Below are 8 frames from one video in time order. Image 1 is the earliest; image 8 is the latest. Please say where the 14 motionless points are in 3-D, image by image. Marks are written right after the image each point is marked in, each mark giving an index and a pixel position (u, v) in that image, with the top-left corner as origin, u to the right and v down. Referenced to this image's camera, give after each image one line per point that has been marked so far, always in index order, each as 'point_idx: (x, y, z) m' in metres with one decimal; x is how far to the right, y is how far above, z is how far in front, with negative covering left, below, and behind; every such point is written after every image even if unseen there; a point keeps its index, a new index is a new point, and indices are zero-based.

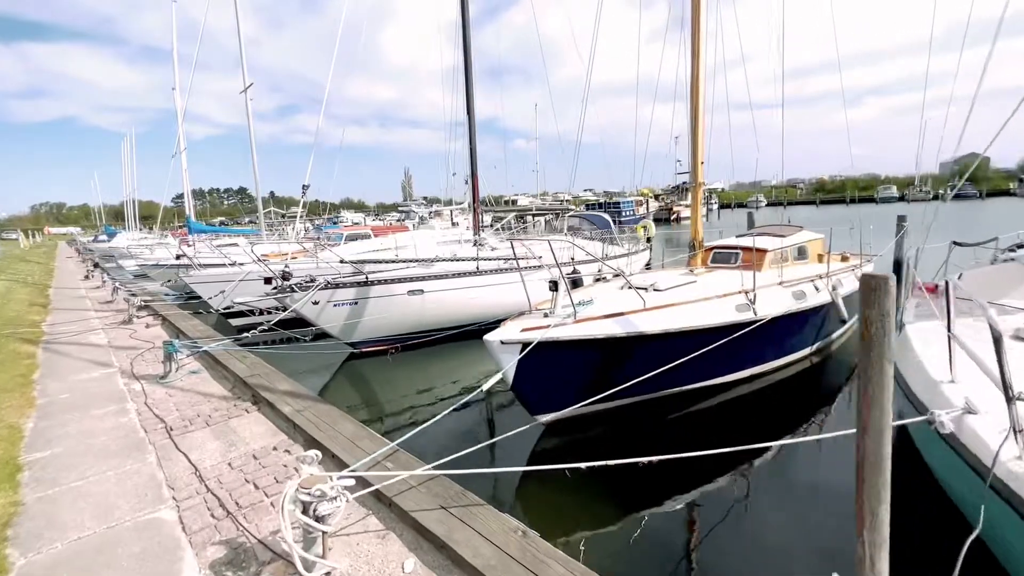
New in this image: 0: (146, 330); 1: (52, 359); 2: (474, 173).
0: (-5.5, -0.6, +7.1) m
1: (-5.6, -0.9, +5.8) m
2: (-0.8, +2.4, +10.0) m
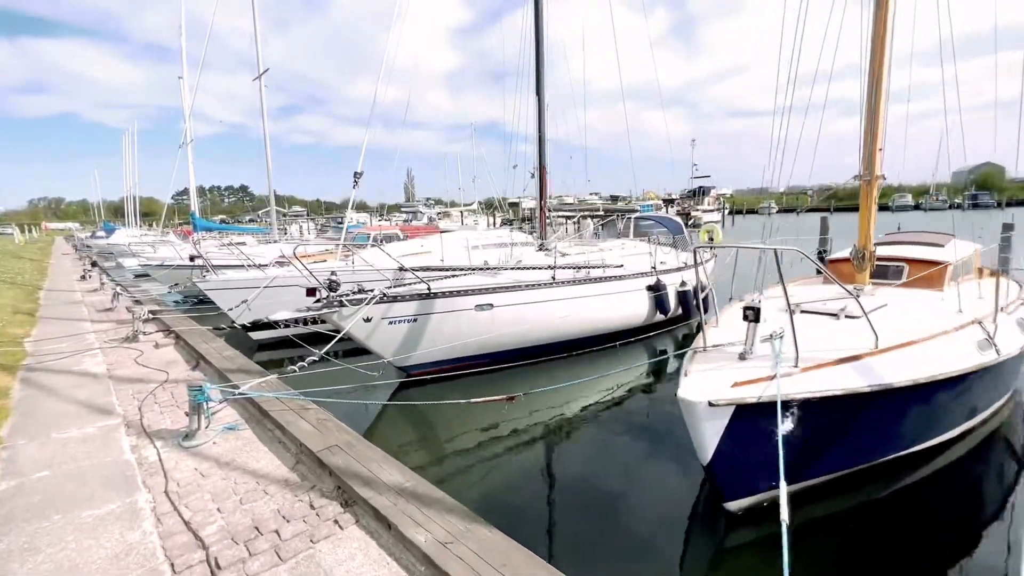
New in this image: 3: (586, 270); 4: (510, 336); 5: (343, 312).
0: (-4.3, -0.8, +5.6) m
1: (-4.4, -1.0, +4.3) m
2: (+0.5, +2.2, +8.5) m
3: (+1.3, +0.3, +8.0) m
4: (0.0, -0.8, +7.2) m
5: (-2.1, -0.3, +5.9) m
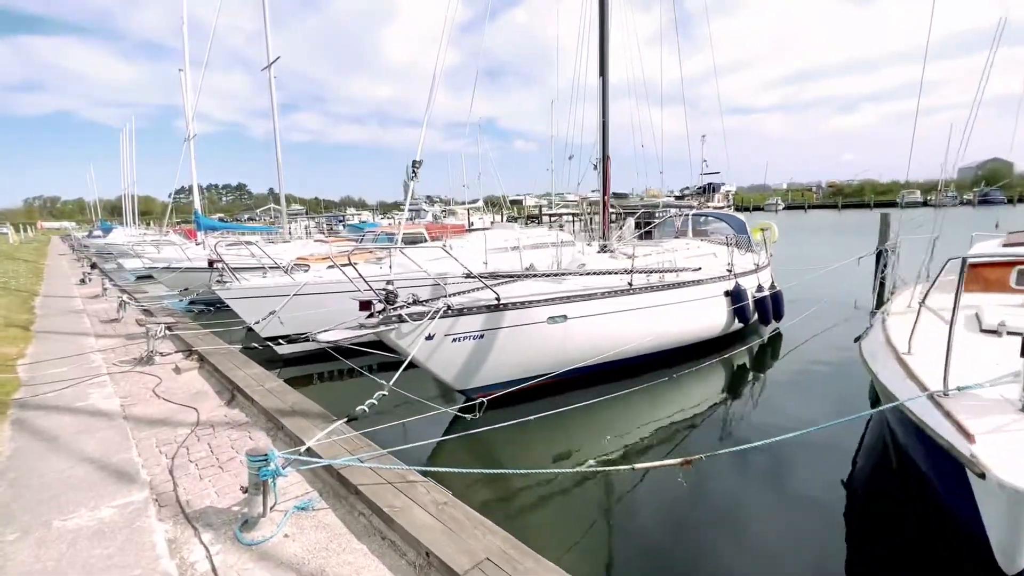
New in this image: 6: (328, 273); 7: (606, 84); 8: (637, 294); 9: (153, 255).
0: (-3.3, -0.9, +4.6) m
1: (-3.4, -1.1, +3.3) m
2: (+1.5, +2.1, +7.5) m
3: (+2.2, +0.2, +7.0) m
4: (+0.9, -0.9, +6.2) m
5: (-1.1, -0.4, +4.9) m
6: (-3.0, +0.2, +7.6) m
7: (+1.5, +3.2, +7.4) m
8: (+1.7, -0.1, +6.4) m
9: (-10.9, +1.0, +14.3) m
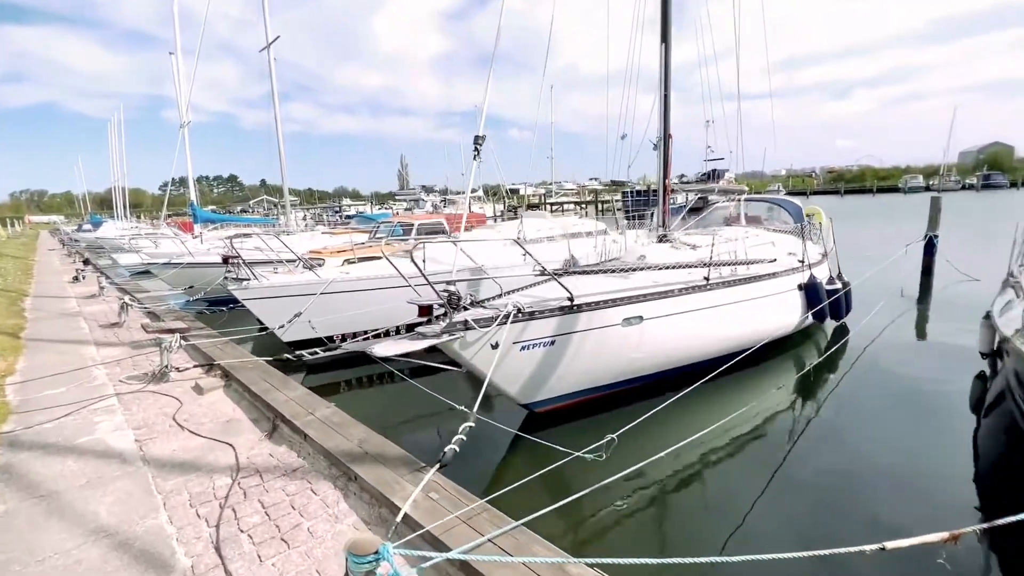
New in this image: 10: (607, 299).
0: (-2.5, -0.9, +3.8) m
1: (-2.6, -1.2, +2.5) m
2: (+2.2, +2.2, +6.7) m
3: (+2.9, +0.3, +6.2) m
4: (+1.7, -0.8, +5.4) m
5: (-0.4, -0.4, +4.1) m
6: (-2.2, +0.3, +6.8) m
7: (+2.2, +3.3, +6.6) m
8: (+2.4, 0.0, +5.6) m
9: (-10.3, +1.1, +13.4) m
10: (+1.0, -0.1, +4.9) m
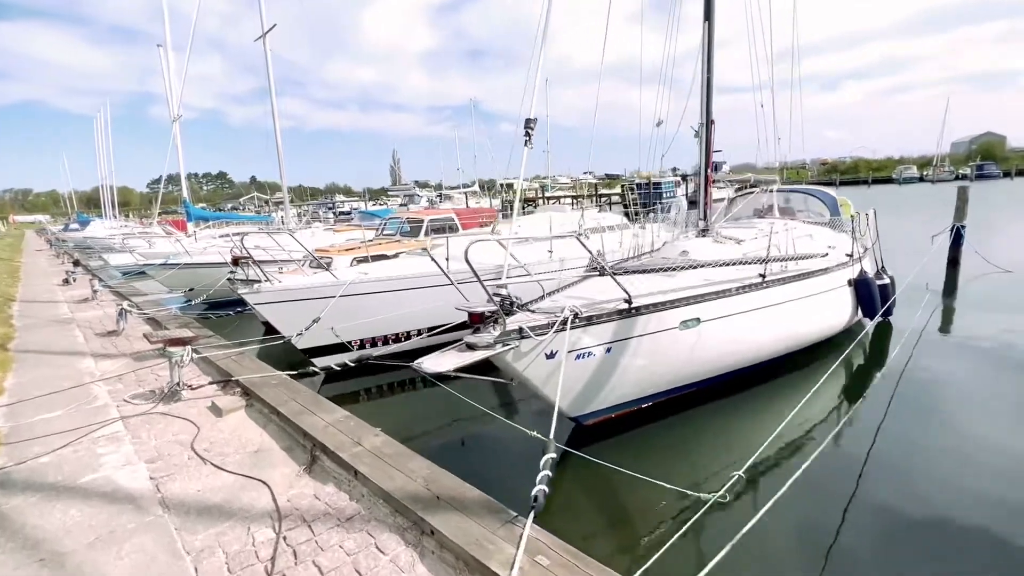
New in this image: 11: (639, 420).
0: (-2.1, -1.0, +3.3) m
1: (-2.1, -1.2, +2.0) m
2: (+2.6, +2.2, +6.3) m
3: (+3.4, +0.3, +5.8) m
4: (+2.1, -0.8, +5.0) m
5: (+0.1, -0.5, +3.6) m
6: (-1.8, +0.2, +6.3) m
7: (+2.6, +3.3, +6.1) m
8: (+2.9, 0.0, +5.2) m
9: (-10.0, +1.0, +12.7) m
10: (+1.4, -0.1, +4.4) m
11: (+1.3, -1.4, +4.9) m
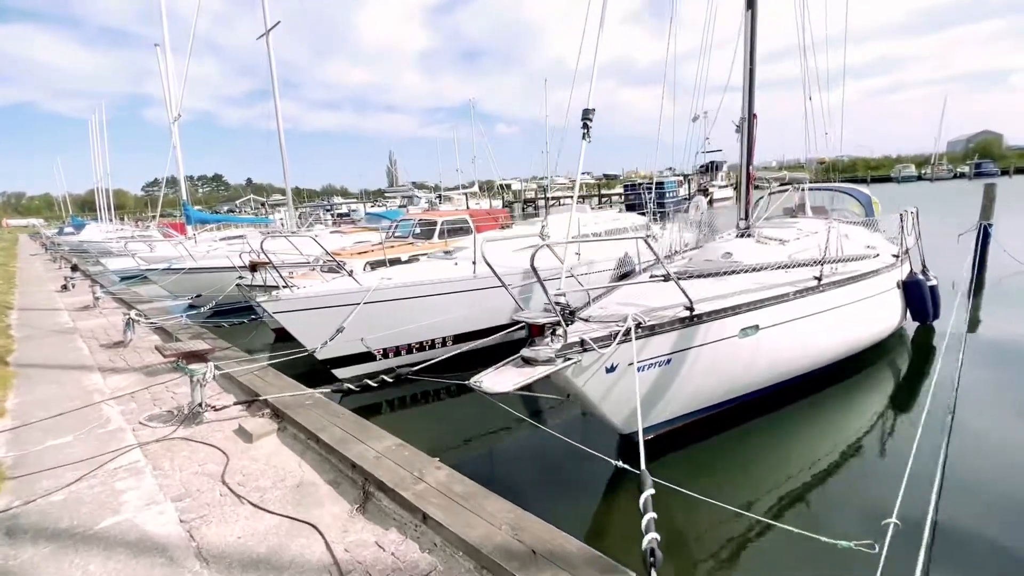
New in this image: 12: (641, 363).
0: (-1.6, -1.1, +3.0) m
1: (-1.7, -1.3, +1.6) m
2: (+2.9, +2.2, +5.9) m
3: (+3.8, +0.3, +5.5) m
4: (+2.5, -0.8, +4.7) m
5: (+0.5, -0.5, +3.3) m
6: (-1.4, +0.2, +5.9) m
7: (+2.9, +3.3, +5.8) m
8: (+3.3, 0.0, +4.9) m
9: (-9.6, +0.9, +12.3) m
10: (+1.8, -0.2, +4.1) m
11: (+1.7, -1.4, +4.6) m
12: (+1.0, -0.6, +3.6) m
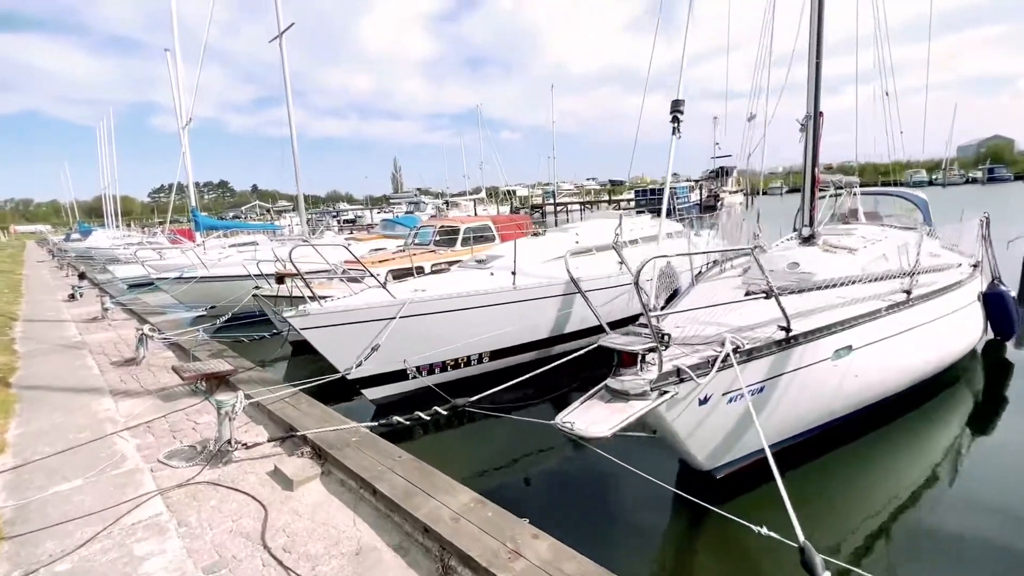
0: (-1.2, -1.2, +2.5) m
1: (-1.2, -1.4, +1.1) m
2: (+3.4, +2.0, +5.5) m
3: (+4.3, +0.1, +5.0) m
4: (+3.0, -1.0, +4.2) m
5: (+1.0, -0.6, +2.8) m
6: (-0.9, 0.0, +5.4) m
7: (+3.4, +3.1, +5.3) m
8: (+3.8, -0.2, +4.4) m
9: (-9.1, +0.7, +11.9) m
10: (+2.3, -0.3, +3.6) m
11: (+2.2, -1.6, +4.1) m
12: (+1.5, -0.7, +3.1) m
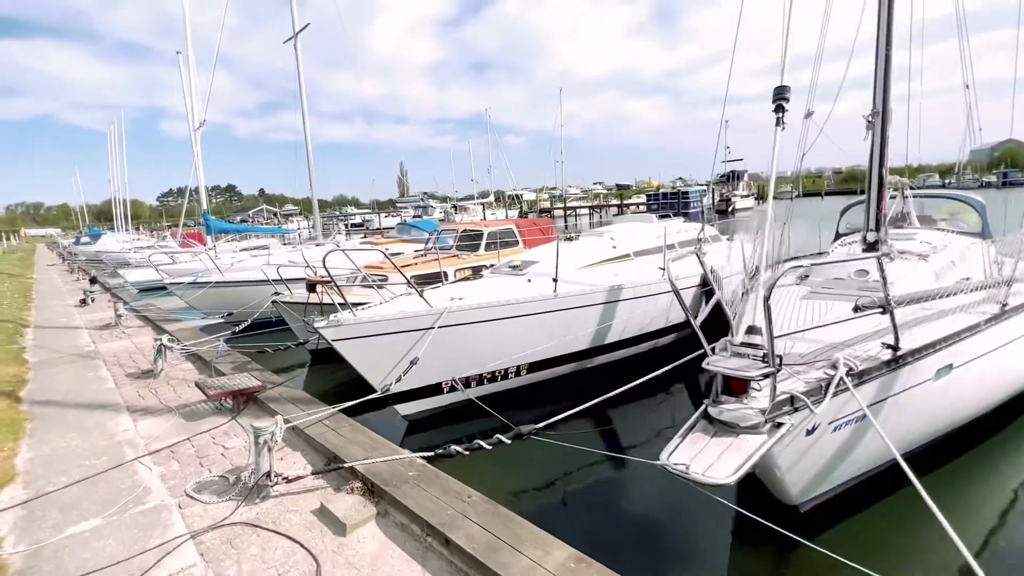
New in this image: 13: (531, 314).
0: (-0.7, -1.2, +2.1) m
1: (-0.8, -1.5, +0.8) m
2: (+3.9, +1.9, +5.1) m
3: (+4.7, 0.0, +4.6) m
4: (+3.5, -1.1, +3.7) m
5: (+1.4, -0.7, +2.4) m
6: (-0.5, -0.1, +5.1) m
7: (+3.9, +3.0, +4.9) m
8: (+4.2, -0.3, +4.0) m
9: (-8.6, +0.5, +11.6) m
10: (+2.8, -0.4, +3.2) m
11: (+2.6, -1.7, +3.7) m
12: (+1.9, -0.8, +2.8) m
13: (+0.2, -0.3, +5.1) m
